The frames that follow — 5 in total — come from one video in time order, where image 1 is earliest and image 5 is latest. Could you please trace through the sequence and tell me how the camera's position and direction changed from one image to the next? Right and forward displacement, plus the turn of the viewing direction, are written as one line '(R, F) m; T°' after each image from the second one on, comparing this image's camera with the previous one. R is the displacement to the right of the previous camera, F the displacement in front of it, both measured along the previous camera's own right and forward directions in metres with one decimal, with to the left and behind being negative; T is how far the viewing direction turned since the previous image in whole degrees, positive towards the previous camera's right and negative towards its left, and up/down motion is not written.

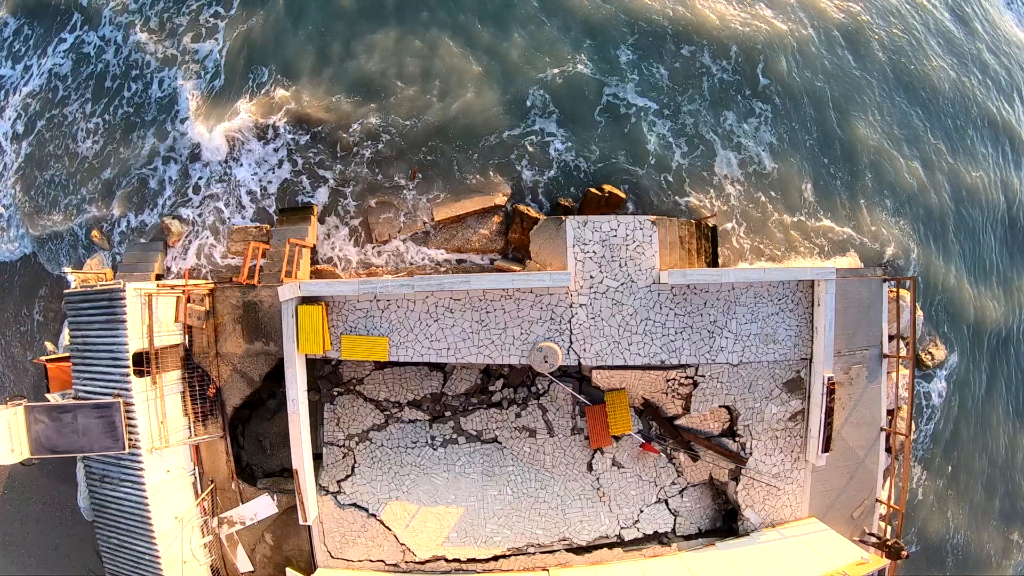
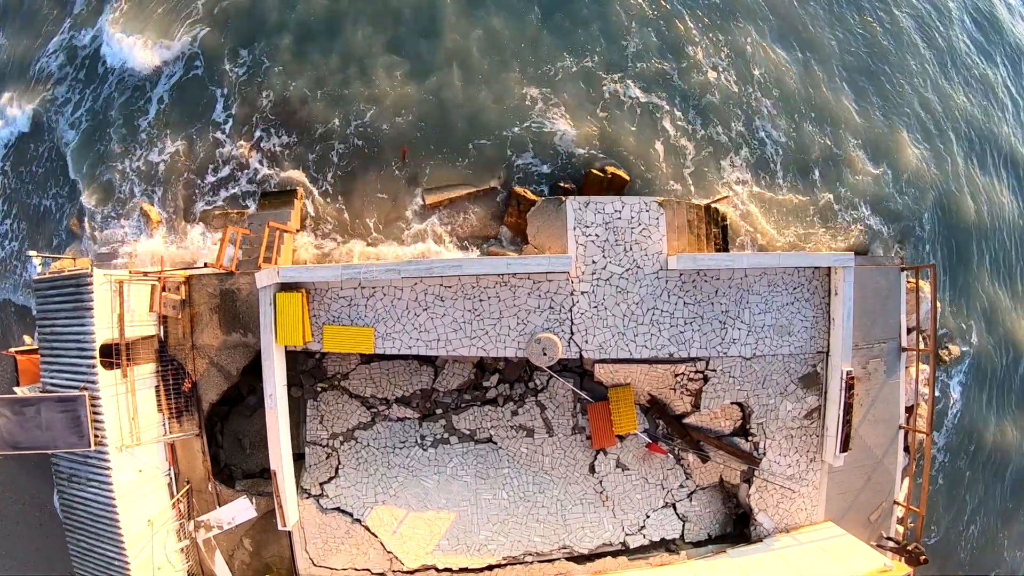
(+0.1, +0.8) m; 0°
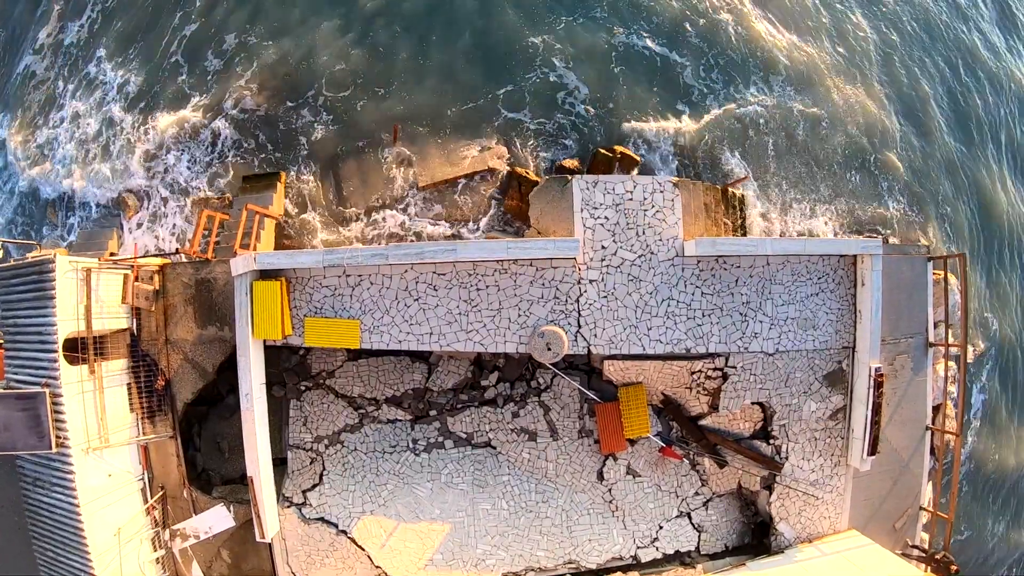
(0.0, +0.9) m; 0°
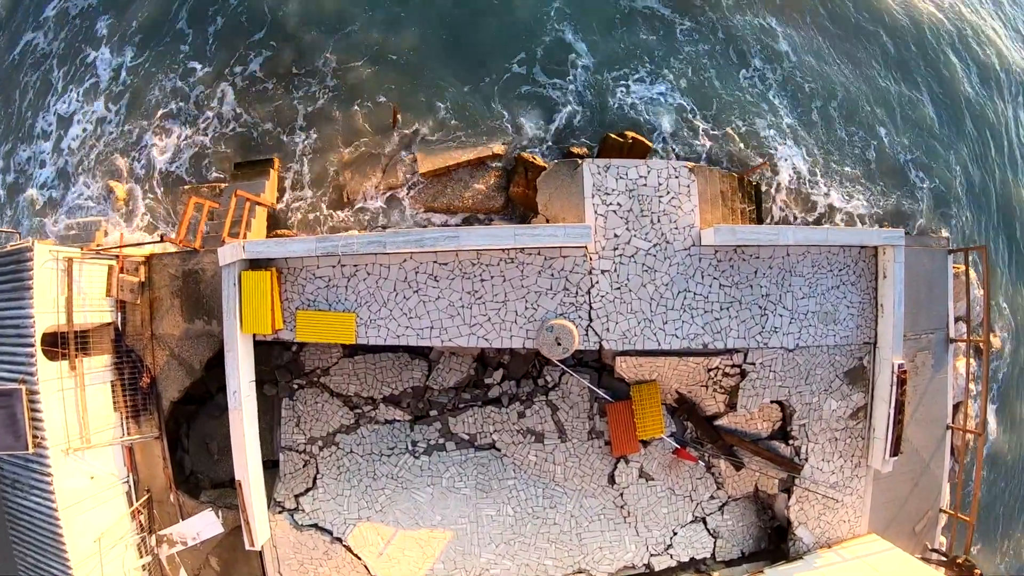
(-0.1, +0.5) m; 0°
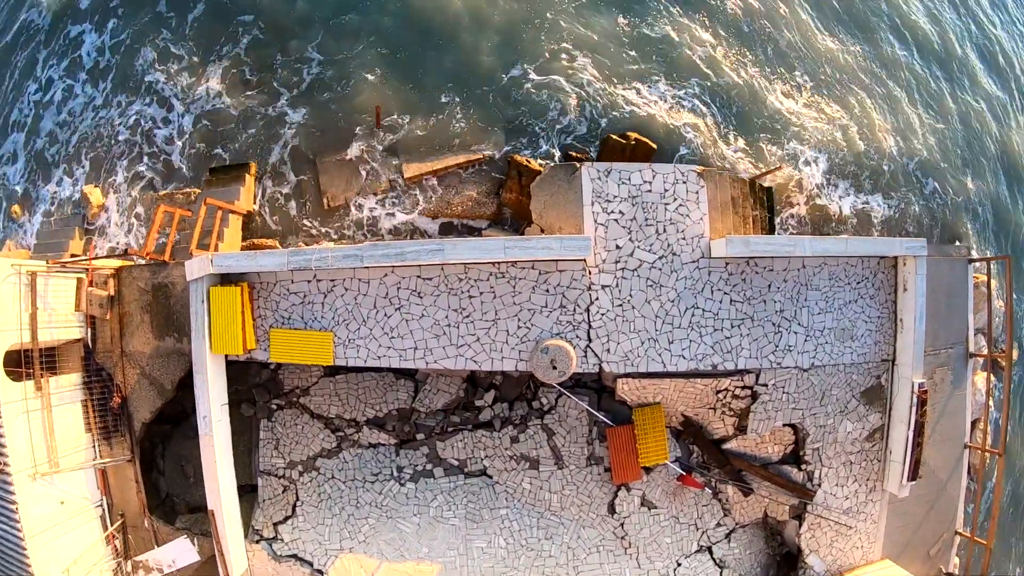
(+0.1, +0.6) m; 0°
